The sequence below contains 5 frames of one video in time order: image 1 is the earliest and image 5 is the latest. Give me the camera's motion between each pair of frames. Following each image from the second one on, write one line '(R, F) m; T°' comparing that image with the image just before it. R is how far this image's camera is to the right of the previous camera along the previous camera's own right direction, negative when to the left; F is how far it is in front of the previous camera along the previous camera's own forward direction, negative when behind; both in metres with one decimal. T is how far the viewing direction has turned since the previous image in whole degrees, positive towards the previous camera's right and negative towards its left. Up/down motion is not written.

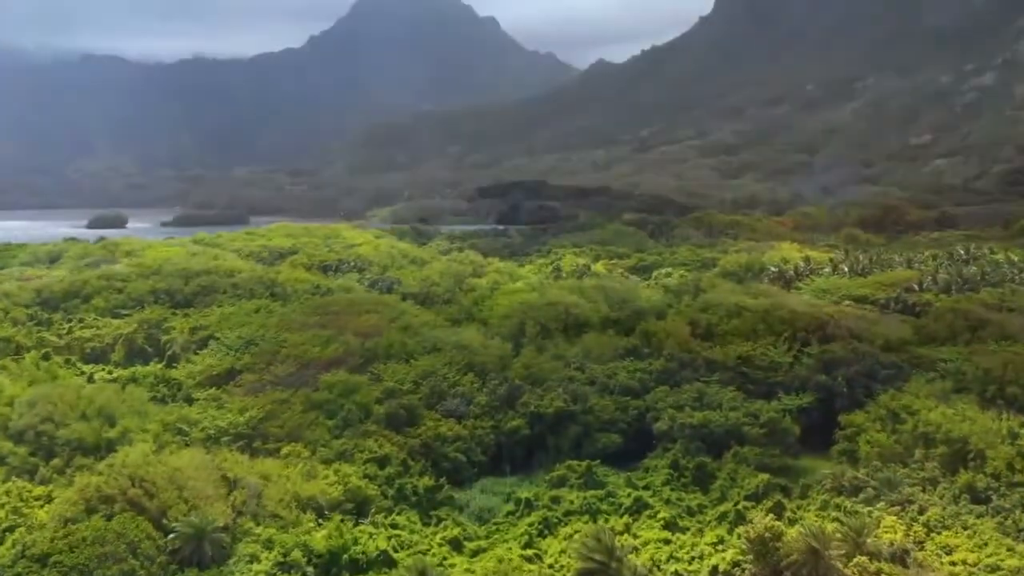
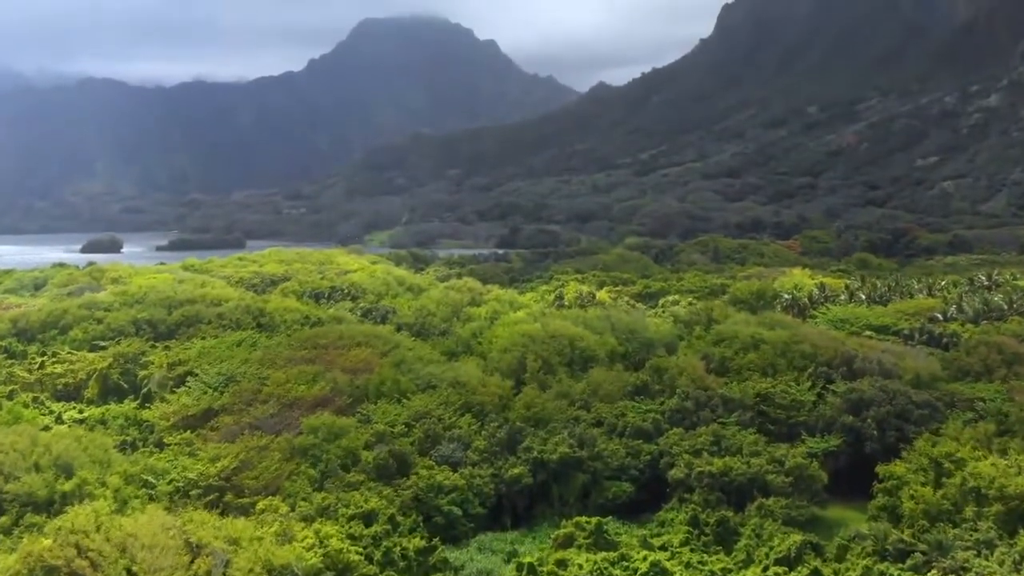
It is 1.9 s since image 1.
(0.0, +2.6) m; 0°
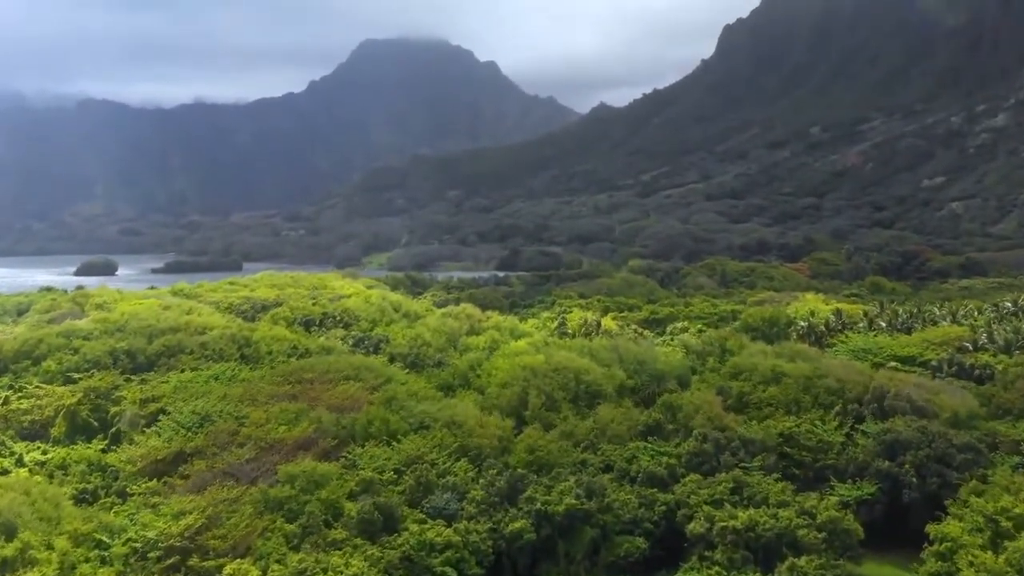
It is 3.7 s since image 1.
(0.0, +2.7) m; 0°
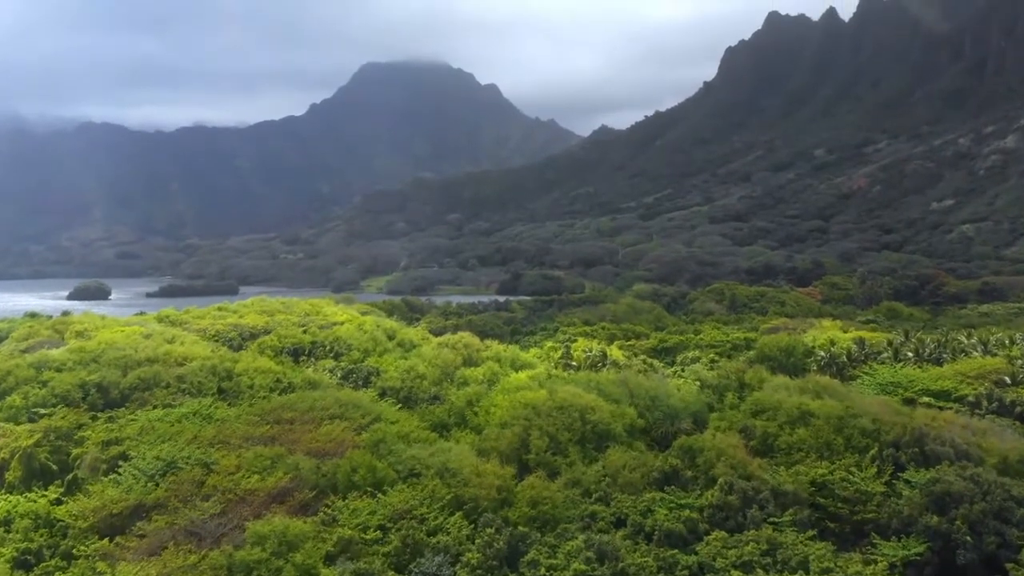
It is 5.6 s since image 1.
(0.0, +3.1) m; 0°
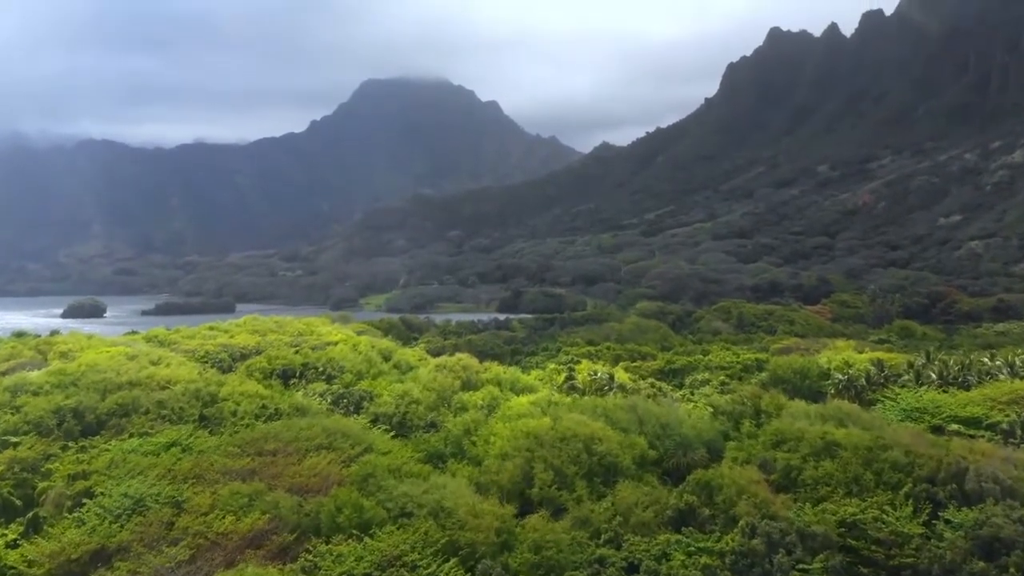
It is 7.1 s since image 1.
(0.0, +2.3) m; 0°
